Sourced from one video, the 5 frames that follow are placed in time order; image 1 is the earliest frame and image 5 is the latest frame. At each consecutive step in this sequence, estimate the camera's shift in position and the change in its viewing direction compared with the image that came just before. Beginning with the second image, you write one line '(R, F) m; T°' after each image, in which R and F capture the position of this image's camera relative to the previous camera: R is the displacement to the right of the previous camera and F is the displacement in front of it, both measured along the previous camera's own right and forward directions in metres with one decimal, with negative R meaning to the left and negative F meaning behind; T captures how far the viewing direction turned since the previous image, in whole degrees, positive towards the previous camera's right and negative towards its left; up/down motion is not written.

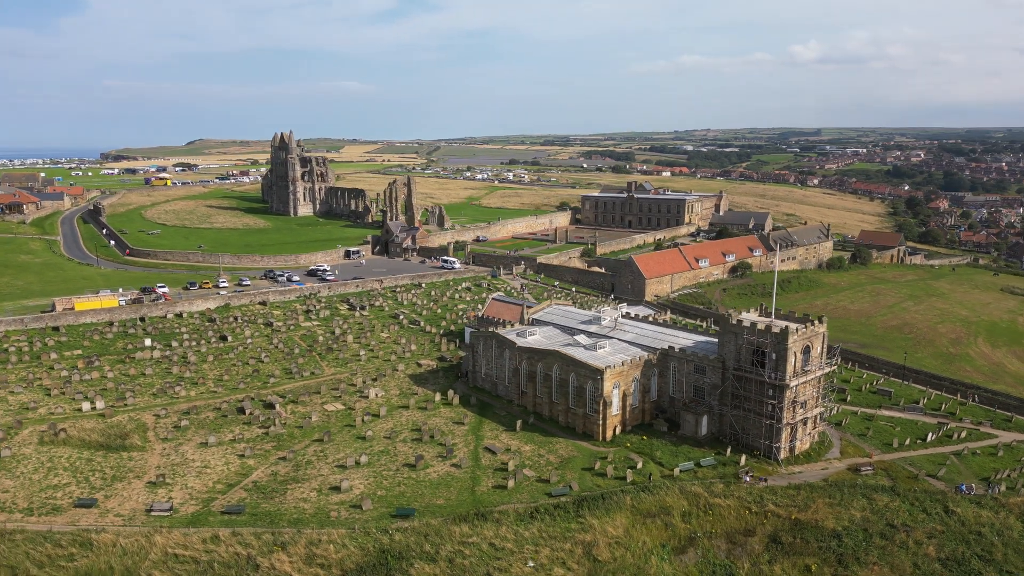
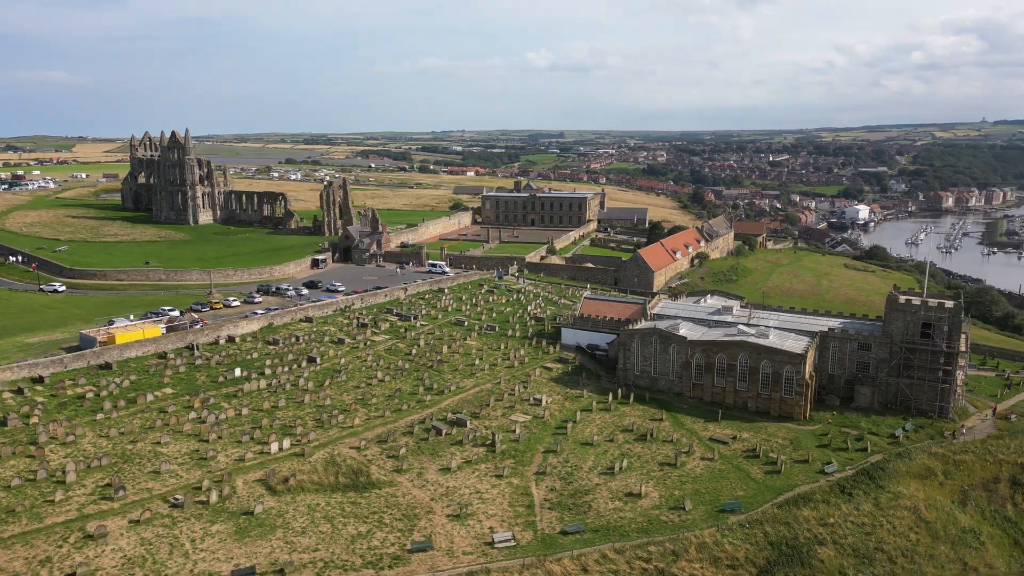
(-22.7, +3.6) m; +17°
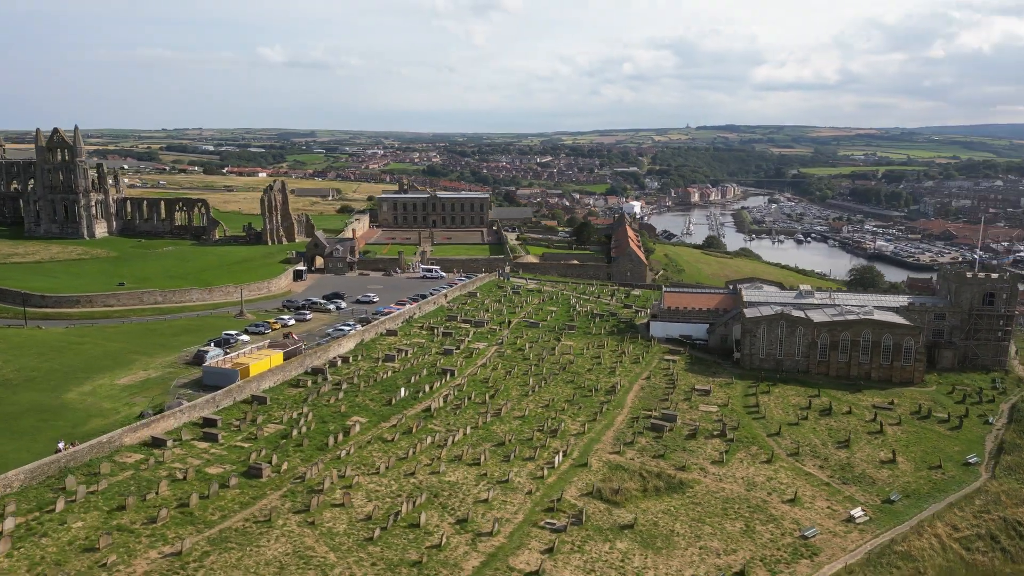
(-23.0, +3.7) m; +18°
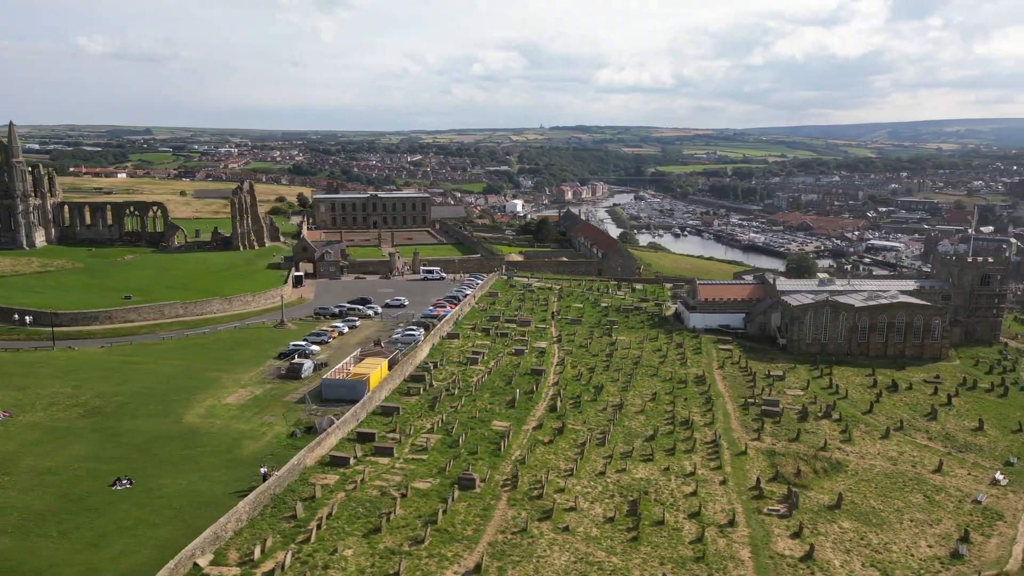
(-13.4, +1.4) m; +10°
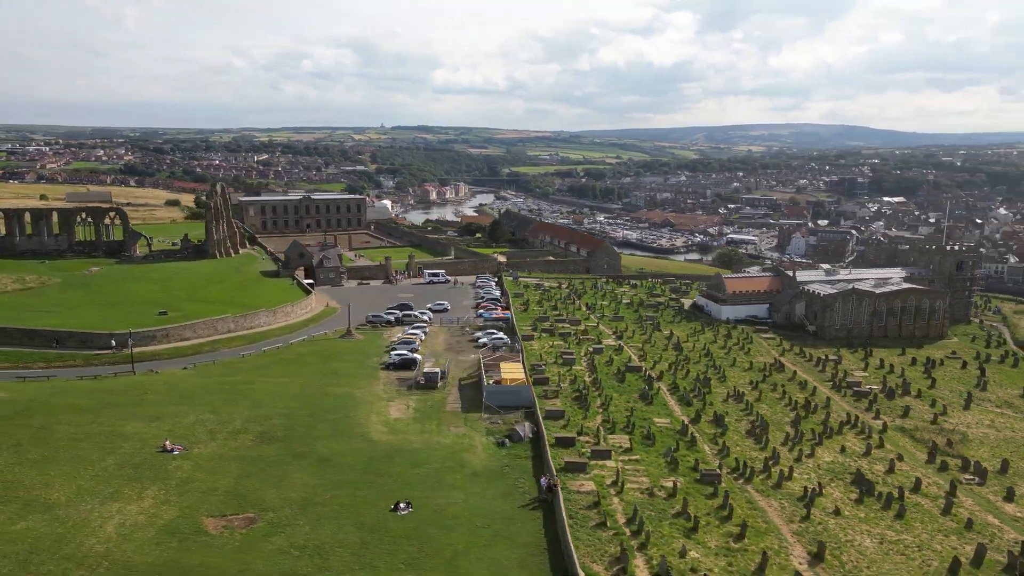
(-15.0, +1.6) m; +11°
